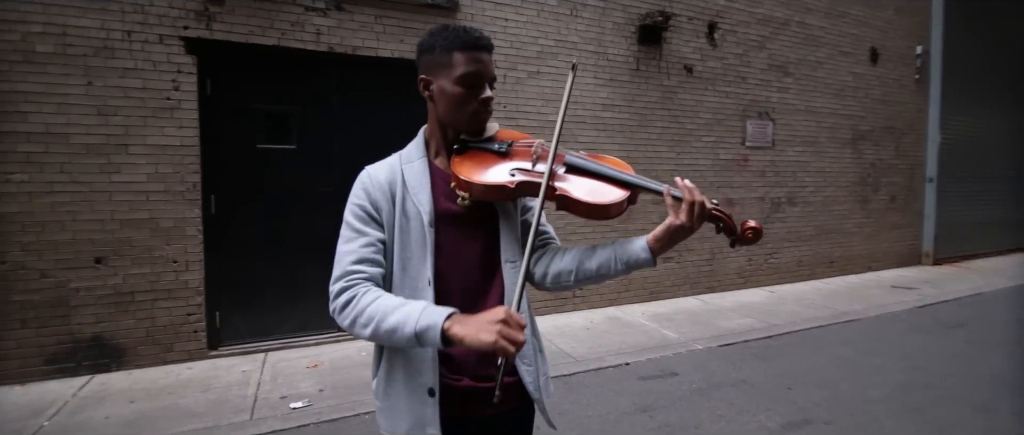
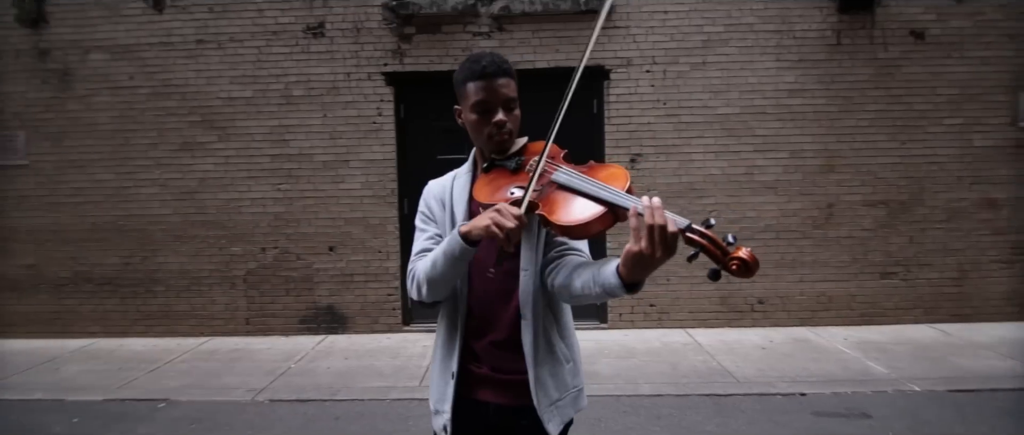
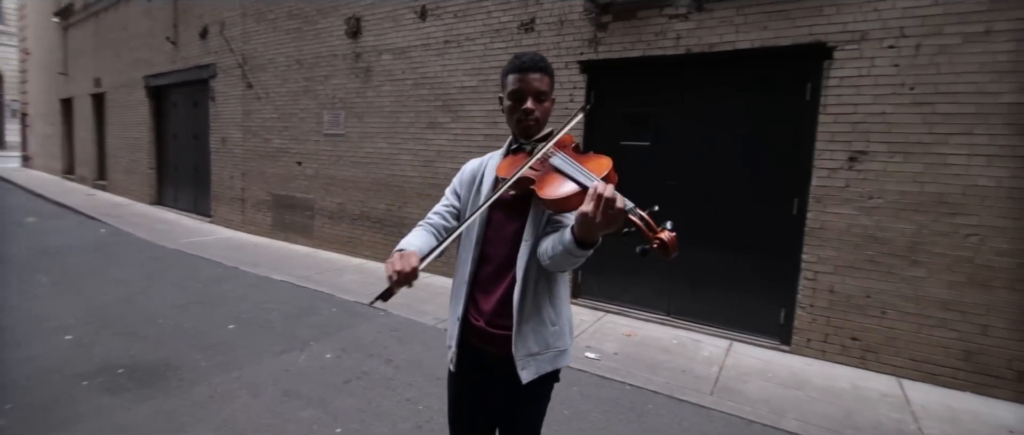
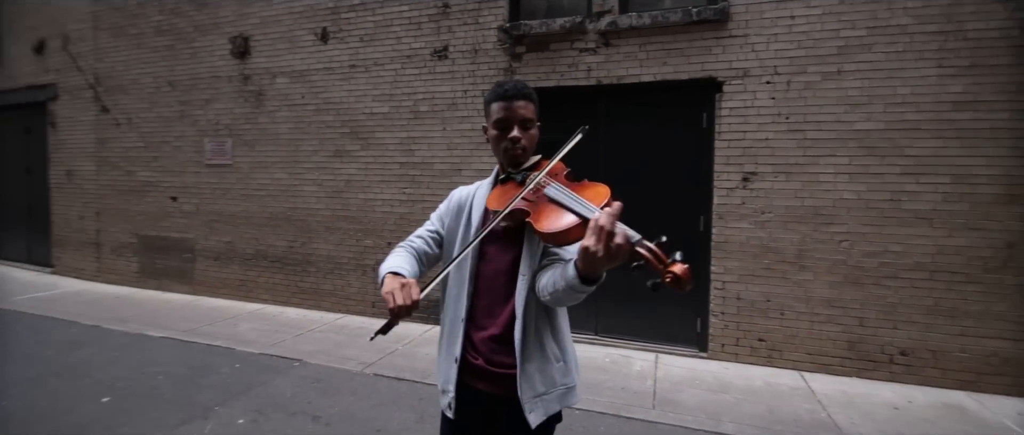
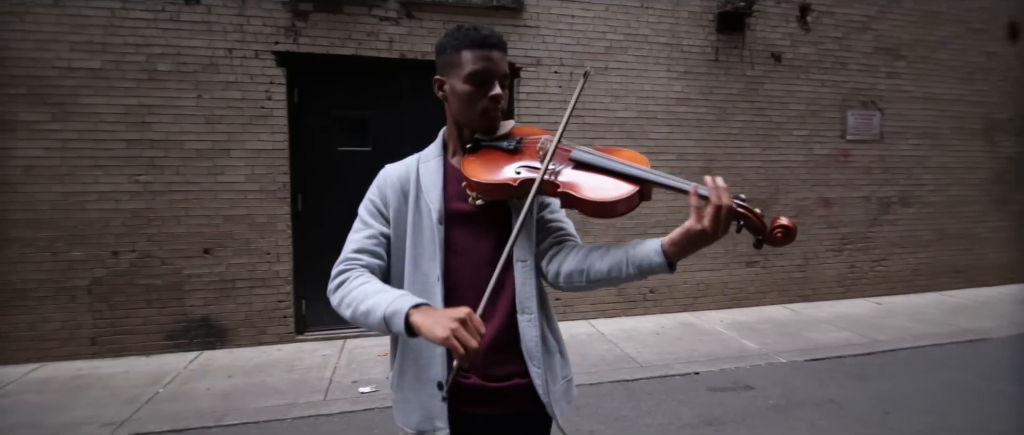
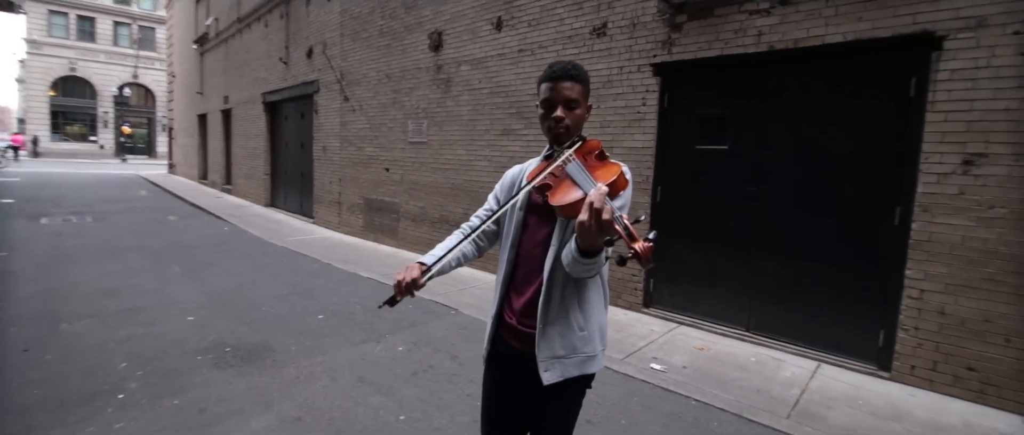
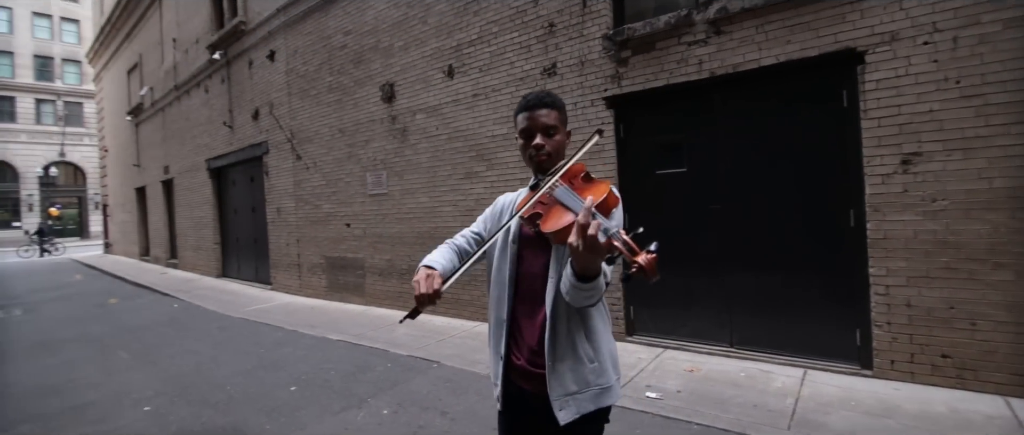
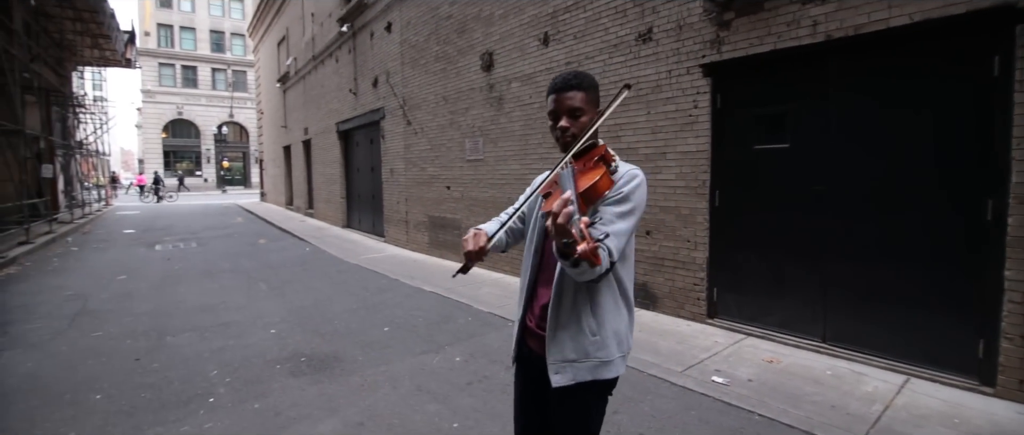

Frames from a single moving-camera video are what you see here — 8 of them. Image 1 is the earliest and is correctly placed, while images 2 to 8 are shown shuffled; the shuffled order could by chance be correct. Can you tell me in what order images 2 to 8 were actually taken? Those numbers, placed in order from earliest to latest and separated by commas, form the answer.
5, 2, 4, 7, 8, 6, 3
